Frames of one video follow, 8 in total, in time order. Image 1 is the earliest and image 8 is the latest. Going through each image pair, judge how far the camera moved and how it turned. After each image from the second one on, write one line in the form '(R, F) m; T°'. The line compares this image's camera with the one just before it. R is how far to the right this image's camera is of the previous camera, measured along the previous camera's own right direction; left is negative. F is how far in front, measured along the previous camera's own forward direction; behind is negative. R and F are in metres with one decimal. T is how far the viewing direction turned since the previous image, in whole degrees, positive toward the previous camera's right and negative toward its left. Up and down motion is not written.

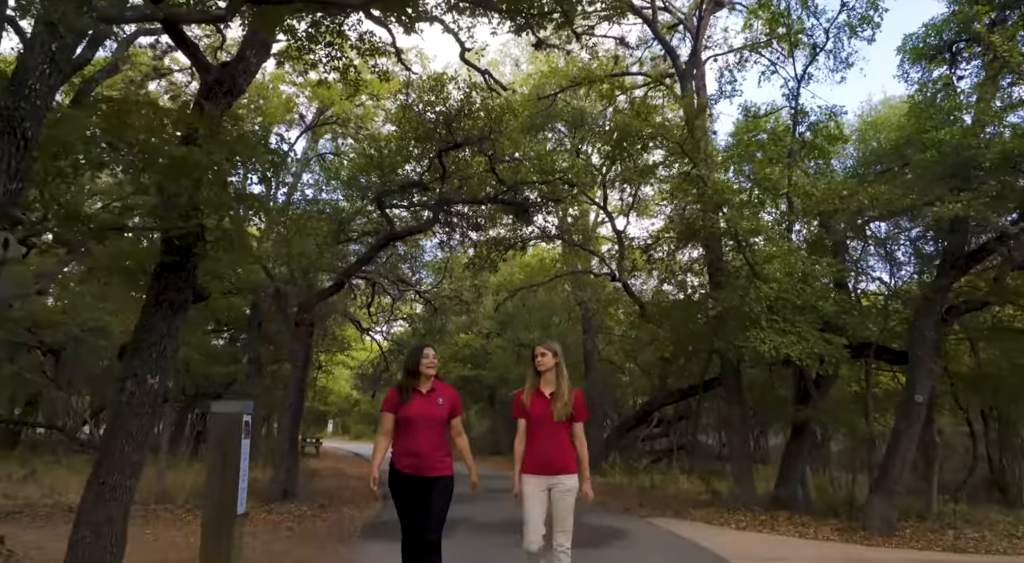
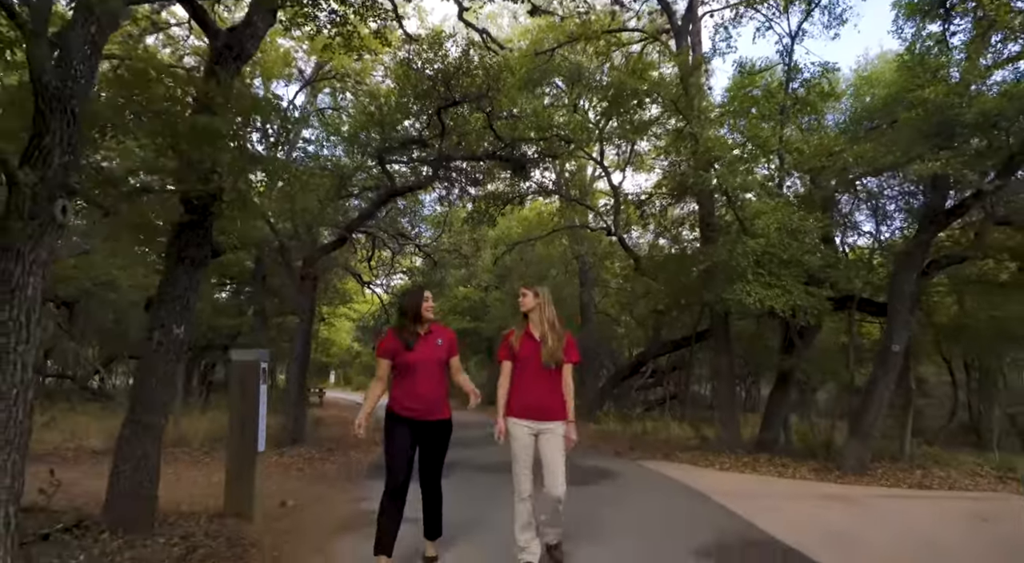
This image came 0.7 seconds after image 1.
(0.0, -0.4) m; 0°
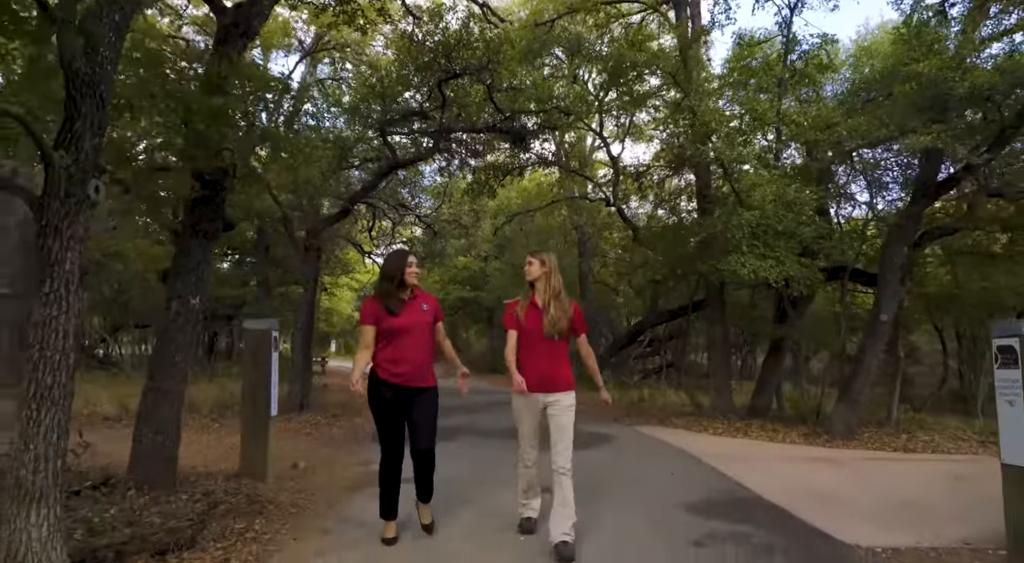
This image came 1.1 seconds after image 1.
(0.0, -0.2) m; 0°
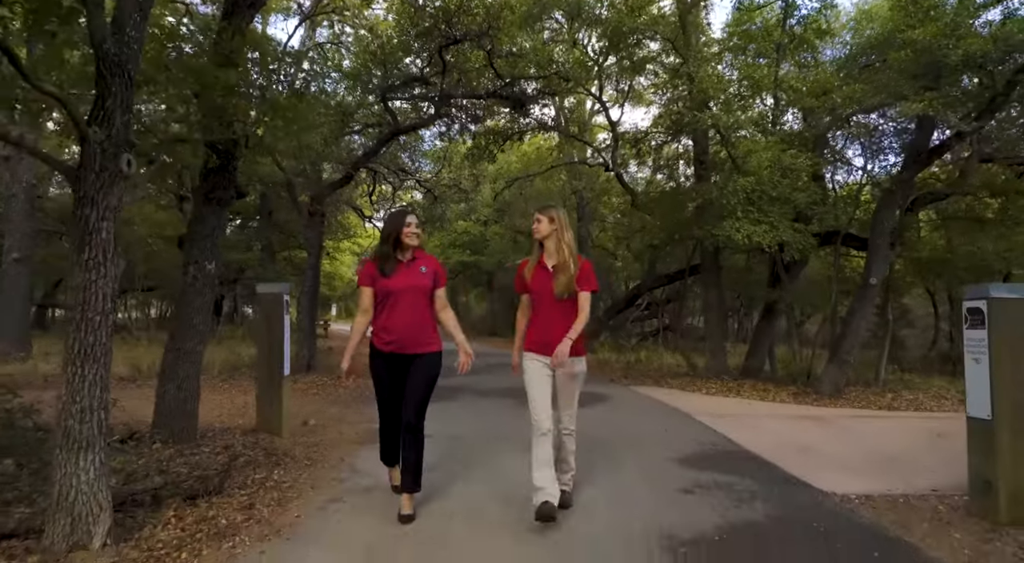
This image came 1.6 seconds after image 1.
(0.0, -0.3) m; 0°
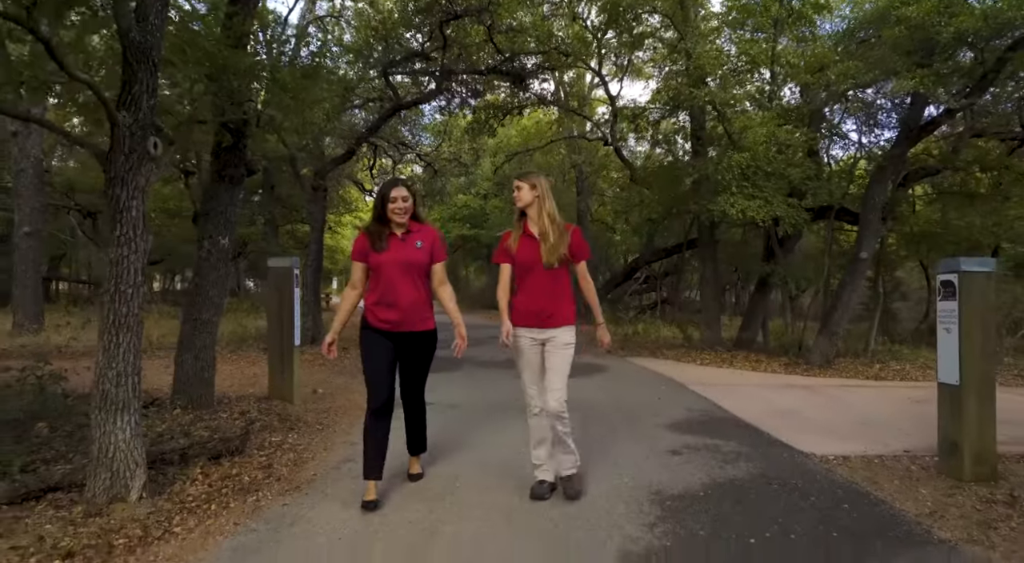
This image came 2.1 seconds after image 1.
(0.0, -0.3) m; 0°
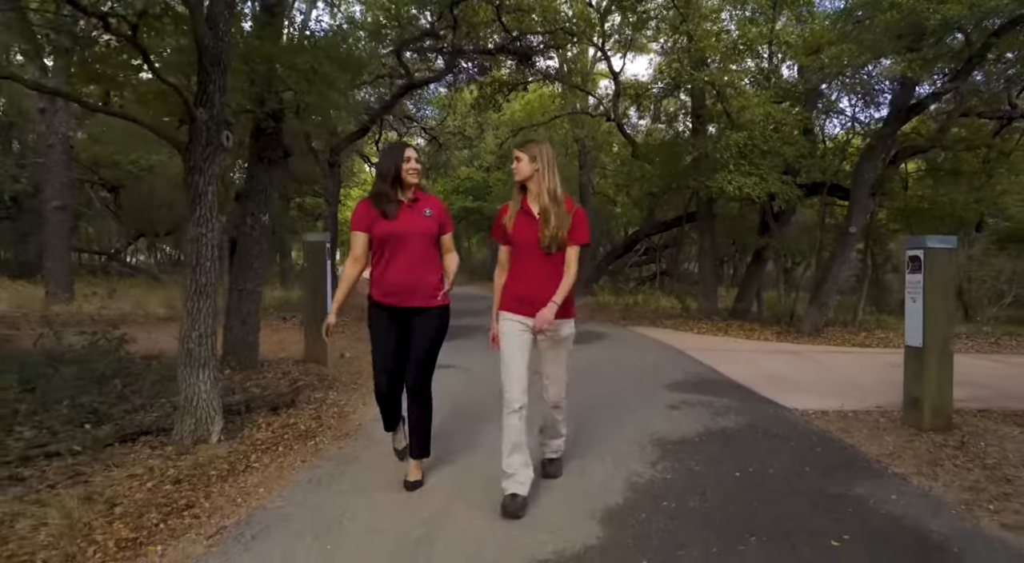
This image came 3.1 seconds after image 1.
(-0.2, -0.6) m; 0°
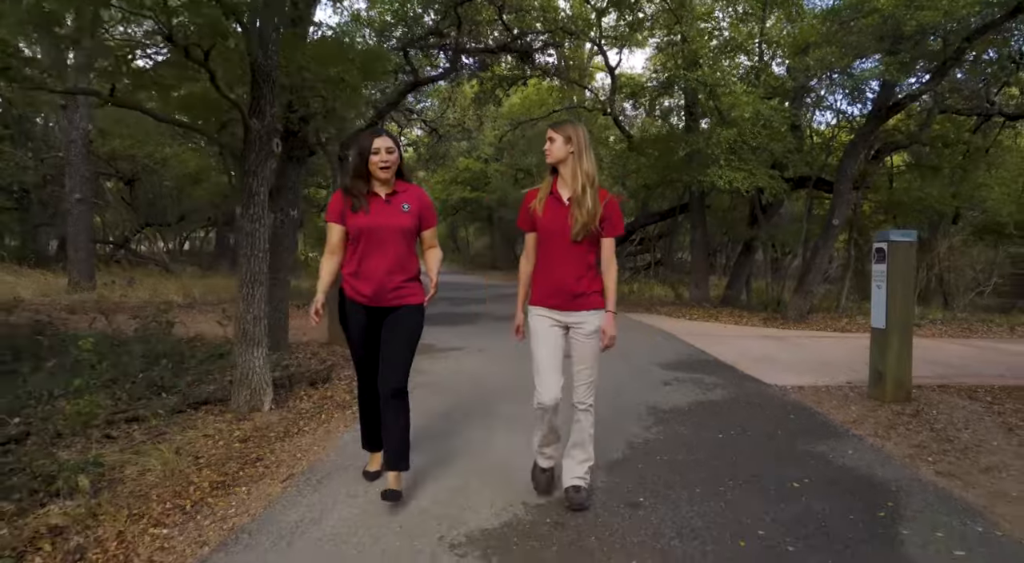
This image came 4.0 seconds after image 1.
(-0.2, -0.6) m; +1°
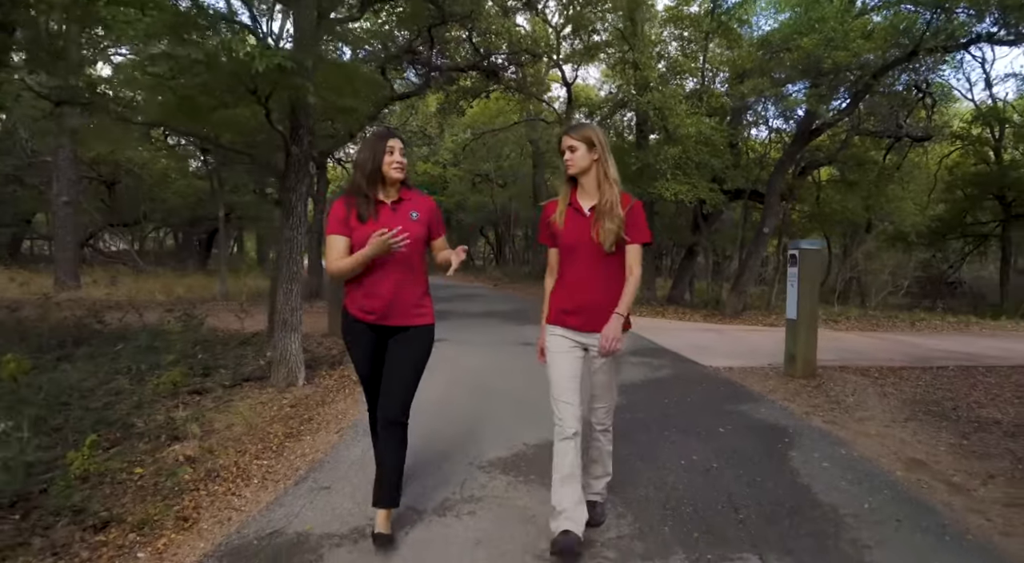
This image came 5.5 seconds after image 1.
(-0.4, -1.2) m; +5°
